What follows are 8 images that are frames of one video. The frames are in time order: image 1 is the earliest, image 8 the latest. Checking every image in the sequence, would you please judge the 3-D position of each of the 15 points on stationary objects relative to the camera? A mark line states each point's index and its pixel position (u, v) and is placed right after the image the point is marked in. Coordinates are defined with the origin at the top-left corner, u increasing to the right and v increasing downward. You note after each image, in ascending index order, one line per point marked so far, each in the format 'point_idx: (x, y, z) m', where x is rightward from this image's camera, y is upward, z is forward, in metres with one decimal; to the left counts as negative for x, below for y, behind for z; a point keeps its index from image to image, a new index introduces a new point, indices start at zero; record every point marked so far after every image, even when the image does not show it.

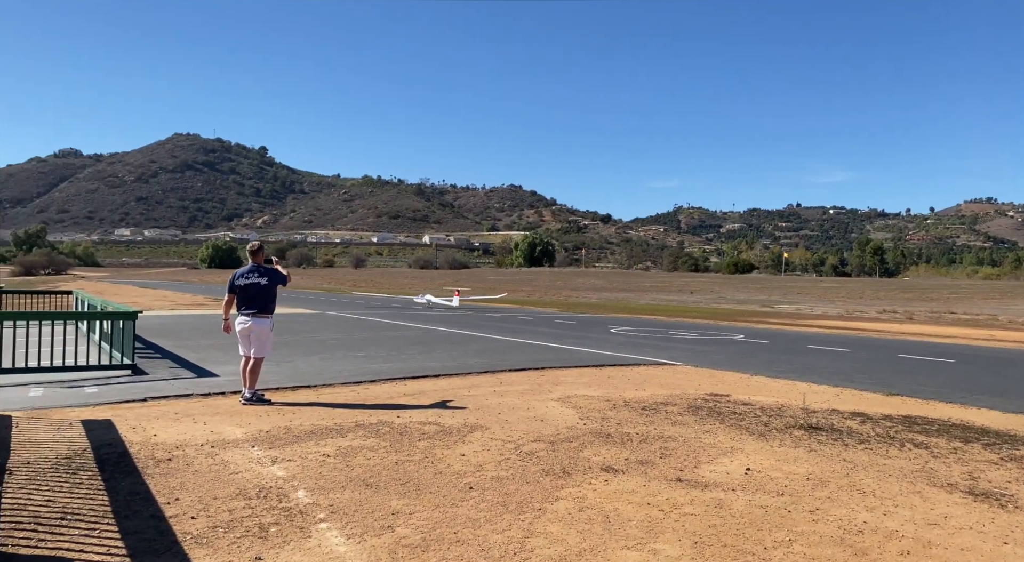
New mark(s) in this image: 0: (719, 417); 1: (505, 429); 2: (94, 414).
0: (+2.2, -1.5, +7.9) m
1: (-0.1, -1.4, +7.0) m
2: (-4.4, -1.4, +7.6) m
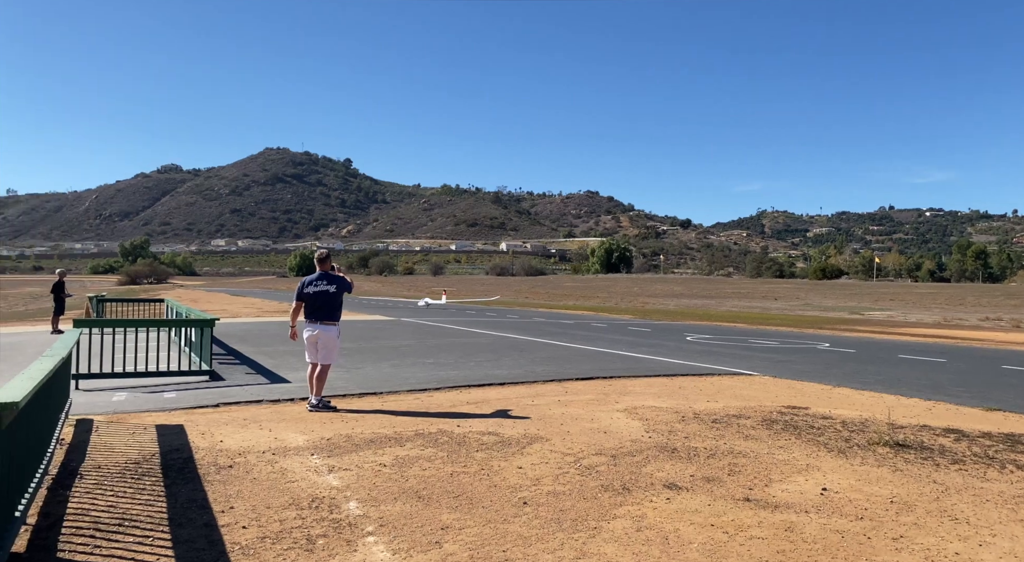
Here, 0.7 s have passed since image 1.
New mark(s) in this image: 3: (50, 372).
0: (+2.9, -1.5, +7.4) m
1: (+0.5, -1.5, +6.8) m
2: (-3.7, -1.5, +7.9) m
3: (-3.0, -0.6, +4.7) m
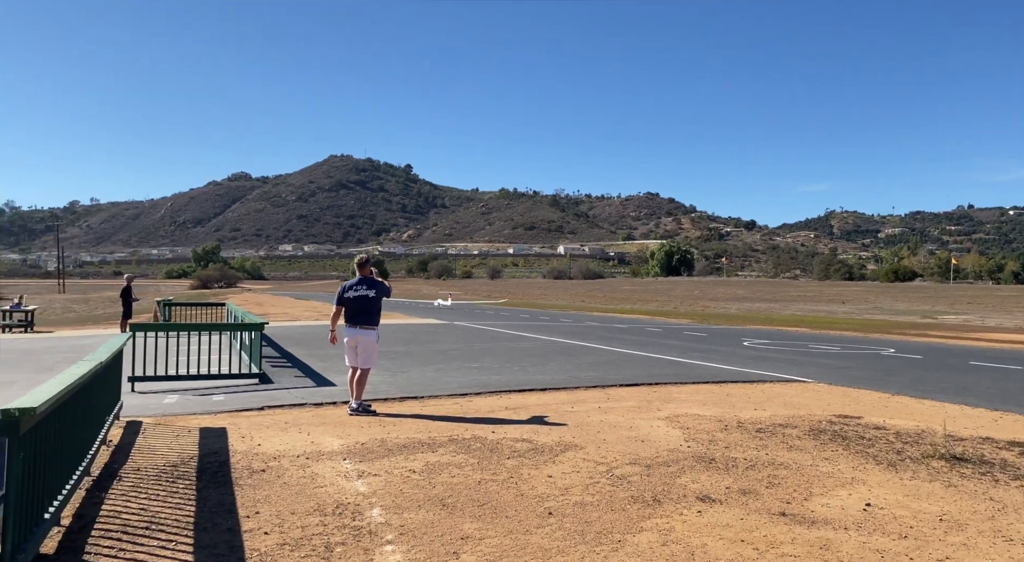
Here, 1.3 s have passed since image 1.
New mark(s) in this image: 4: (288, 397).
0: (+3.2, -1.6, +7.1) m
1: (+0.8, -1.5, +6.7) m
2: (-3.3, -1.5, +8.1) m
3: (-2.9, -0.6, +4.9) m
4: (-3.0, -1.6, +9.9) m
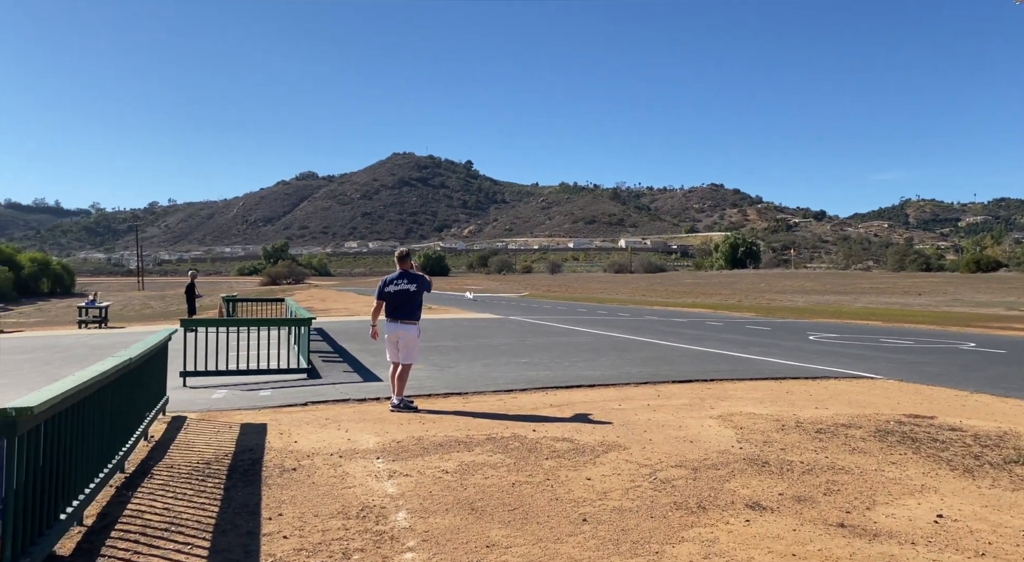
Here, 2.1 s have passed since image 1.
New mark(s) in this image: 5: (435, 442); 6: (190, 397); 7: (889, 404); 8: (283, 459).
0: (+3.6, -1.5, +6.6) m
1: (+1.2, -1.5, +6.4) m
2: (-2.8, -1.5, +8.1) m
3: (-2.7, -0.6, +4.8) m
4: (-2.4, -1.5, +9.8) m
5: (-0.7, -1.4, +6.5) m
6: (-4.2, -1.5, +9.4) m
7: (+4.7, -1.5, +9.1) m
8: (-1.9, -1.4, +5.9) m
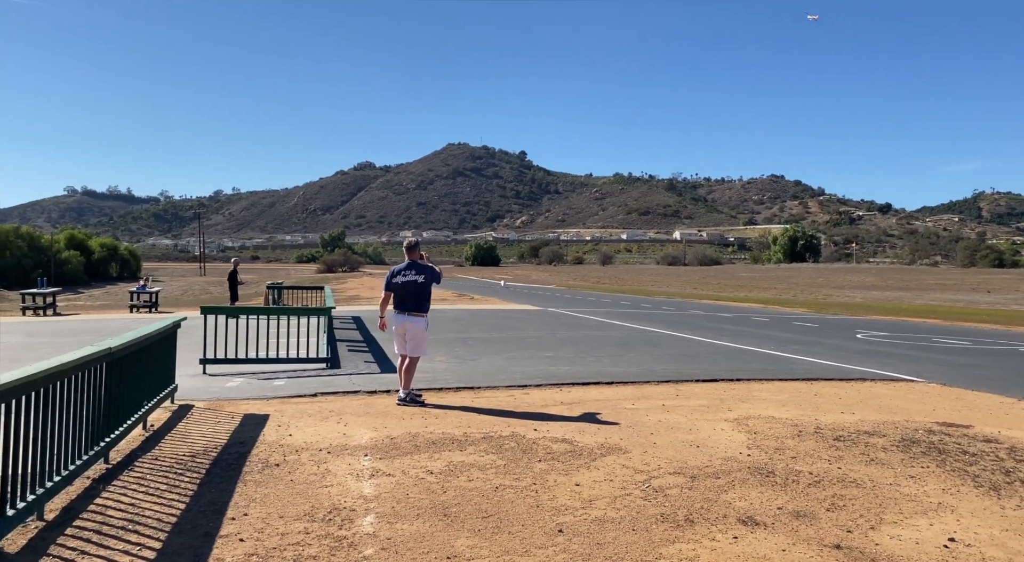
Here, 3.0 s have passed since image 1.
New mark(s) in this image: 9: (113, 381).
0: (+3.6, -1.5, +6.1) m
1: (+1.1, -1.4, +6.1) m
2: (-2.8, -1.4, +8.0) m
3: (-2.8, -0.5, +4.8) m
4: (-2.2, -1.4, +9.7) m
5: (-0.7, -1.4, +6.3) m
6: (-4.0, -1.4, +9.5) m
7: (+4.8, -1.5, +8.5) m
8: (-1.9, -1.4, +5.8) m
9: (-3.1, -0.7, +5.7) m
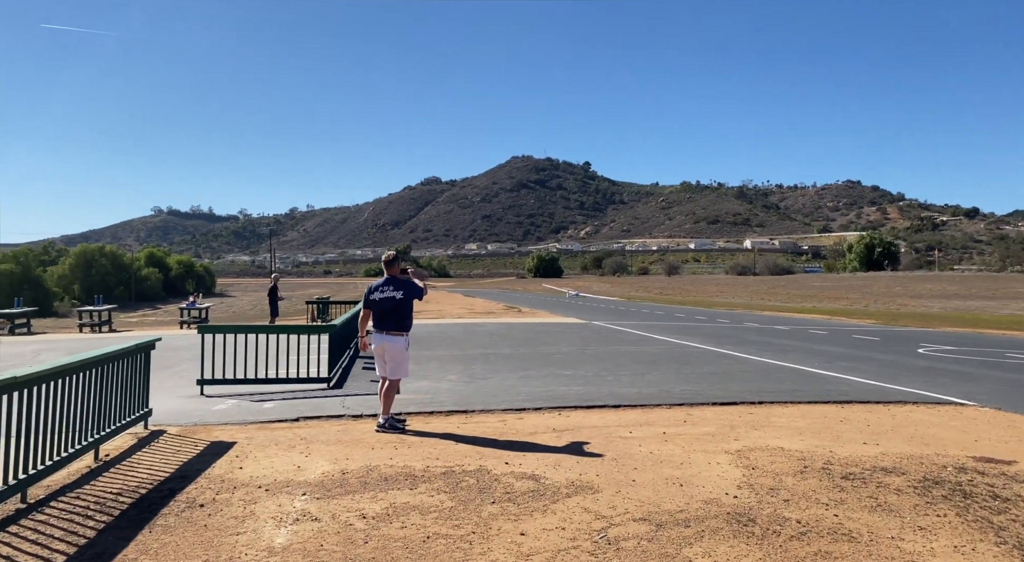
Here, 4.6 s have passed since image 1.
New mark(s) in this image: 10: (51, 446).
0: (+3.3, -1.6, +5.3) m
1: (+0.8, -1.6, +5.4) m
2: (-2.9, -1.6, +7.7) m
3: (-3.2, -0.7, +4.5) m
4: (-2.2, -1.6, +9.3) m
5: (-1.0, -1.5, +5.8) m
6: (-4.0, -1.6, +9.2) m
7: (+4.7, -1.7, +7.6) m
8: (-2.3, -1.5, +5.4) m
9: (-3.5, -0.9, +5.4) m
10: (-3.5, -1.3, +5.8) m
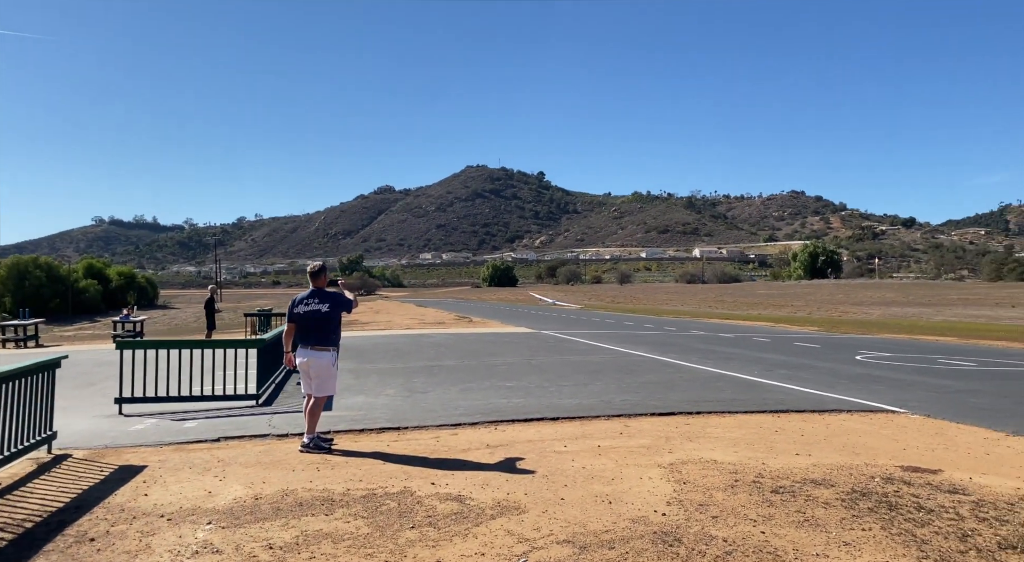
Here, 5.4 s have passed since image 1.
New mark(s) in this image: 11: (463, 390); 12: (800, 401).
0: (+2.7, -1.7, +5.2) m
1: (+0.3, -1.7, +5.2) m
2: (-3.6, -1.7, +7.2) m
3: (-3.7, -0.8, +4.0) m
4: (-3.0, -1.8, +8.9) m
5: (-1.6, -1.6, +5.5) m
6: (-4.8, -1.8, +8.7) m
7: (+4.0, -1.8, +7.6) m
8: (-2.8, -1.6, +5.0) m
9: (-4.0, -1.0, +5.0) m
10: (-4.1, -1.4, +5.3) m
11: (-0.8, -1.9, +12.4) m
12: (+4.6, -1.9, +11.6) m
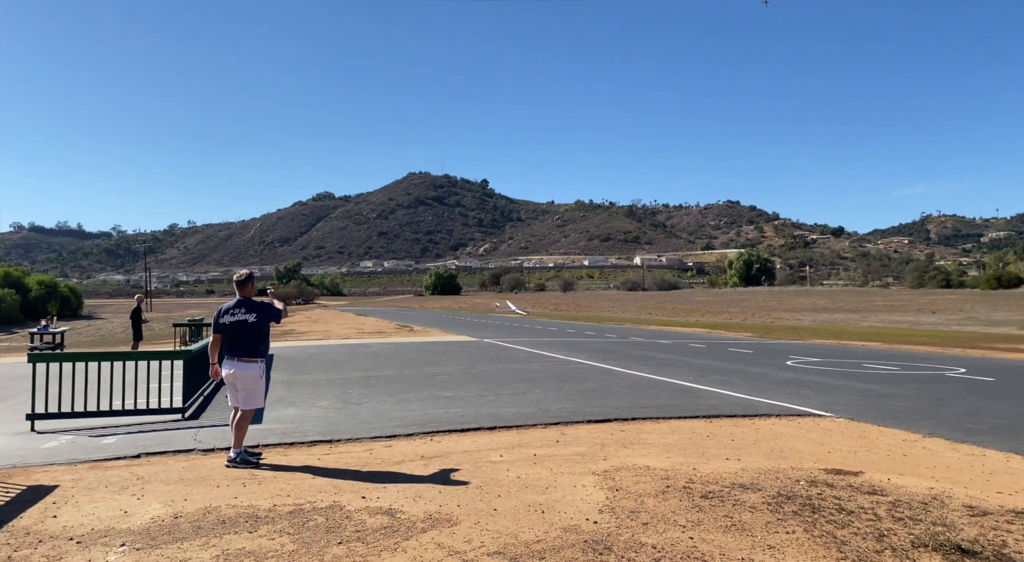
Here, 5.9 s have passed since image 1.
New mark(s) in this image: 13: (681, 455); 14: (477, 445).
0: (+2.2, -1.7, +5.4) m
1: (-0.2, -1.7, +5.2) m
2: (-4.3, -1.8, +6.9) m
3: (-4.1, -0.9, +3.7) m
4: (-3.8, -1.9, +8.6) m
5: (-2.1, -1.7, +5.3) m
6: (-5.6, -1.9, +8.2) m
7: (+3.3, -1.9, +7.9) m
8: (-3.3, -1.7, +4.7) m
9: (-4.5, -1.1, +4.6) m
10: (-4.6, -1.5, +4.9) m
11: (-1.9, -2.0, +12.2) m
12: (+3.6, -2.0, +11.9) m
13: (+1.8, -1.8, +7.6) m
14: (-0.4, -1.8, +8.1) m
